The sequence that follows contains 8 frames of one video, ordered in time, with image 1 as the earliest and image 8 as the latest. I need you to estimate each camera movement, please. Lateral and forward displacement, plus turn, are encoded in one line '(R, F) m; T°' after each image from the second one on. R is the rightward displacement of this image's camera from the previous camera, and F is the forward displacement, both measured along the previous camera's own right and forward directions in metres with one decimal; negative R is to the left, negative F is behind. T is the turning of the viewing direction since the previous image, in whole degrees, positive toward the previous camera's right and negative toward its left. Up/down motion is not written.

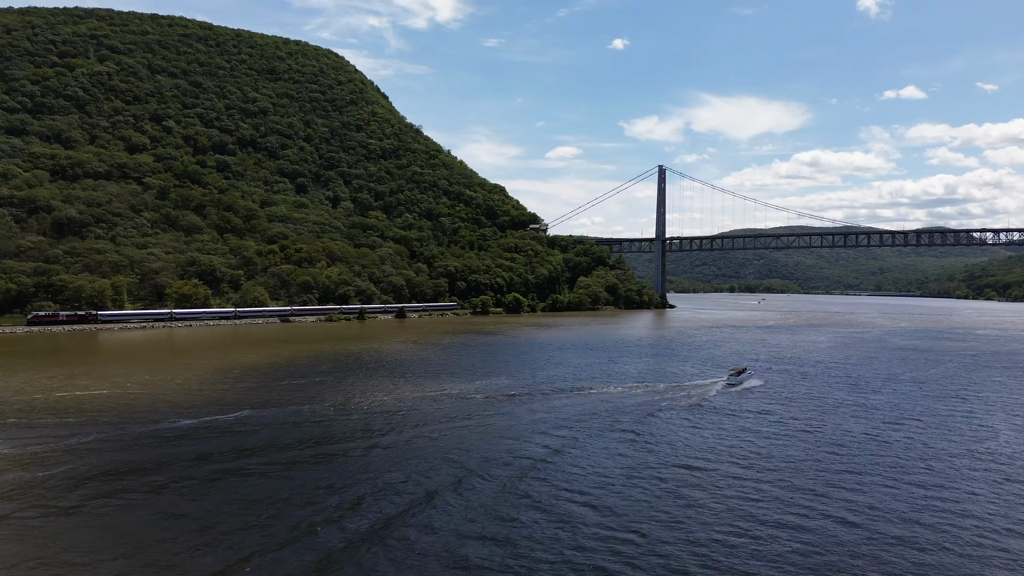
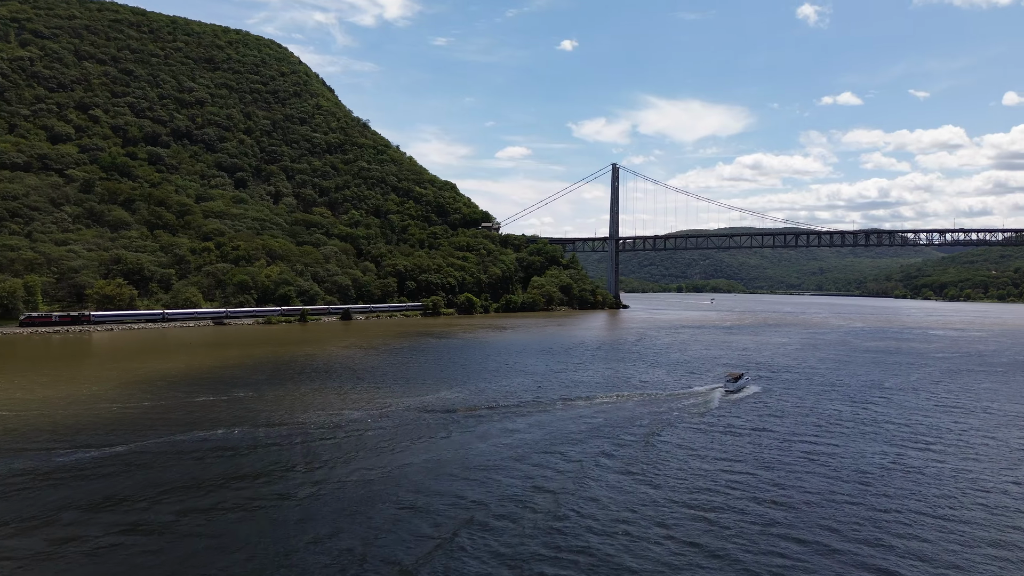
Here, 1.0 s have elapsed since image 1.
(-0.3, +2.7) m; +4°
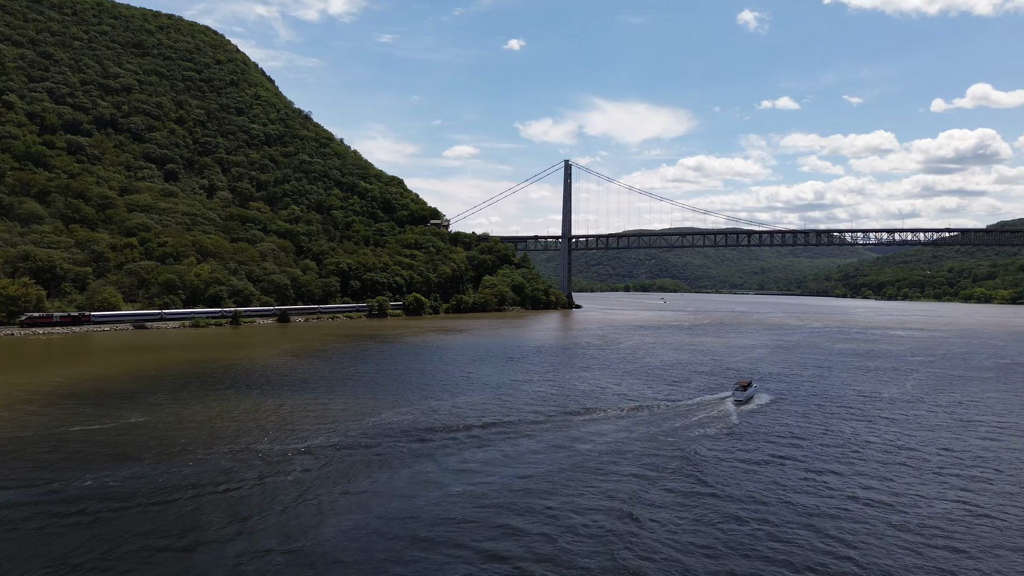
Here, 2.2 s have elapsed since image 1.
(-0.3, +3.2) m; +4°
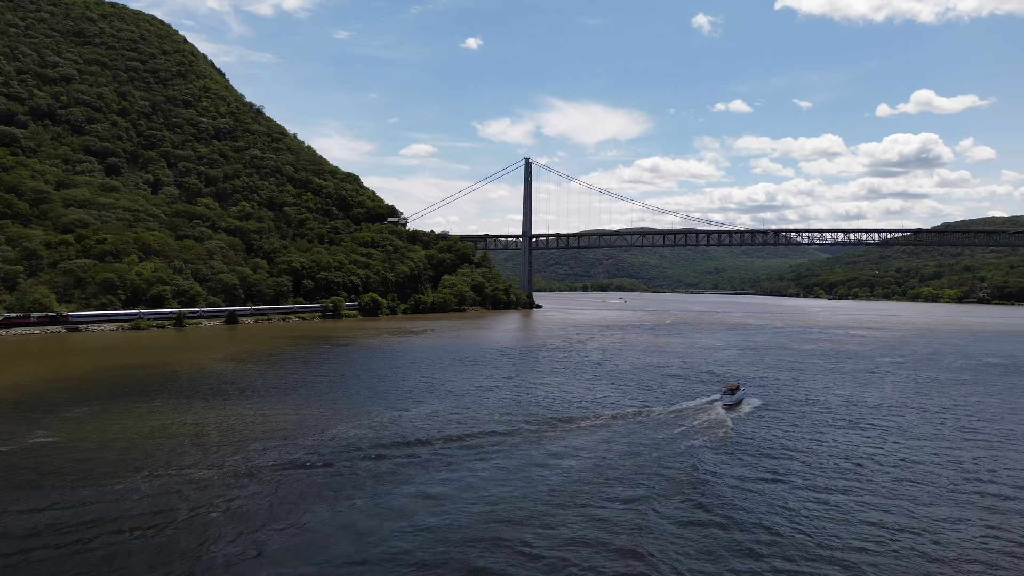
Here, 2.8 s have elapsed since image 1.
(-0.2, +1.6) m; +3°
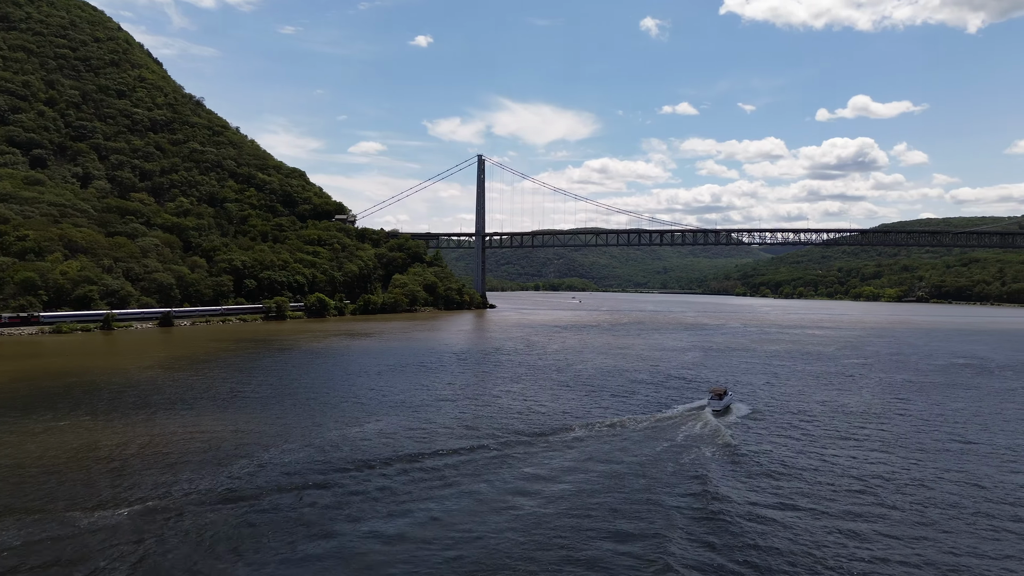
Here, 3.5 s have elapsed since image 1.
(-0.3, +1.9) m; +4°
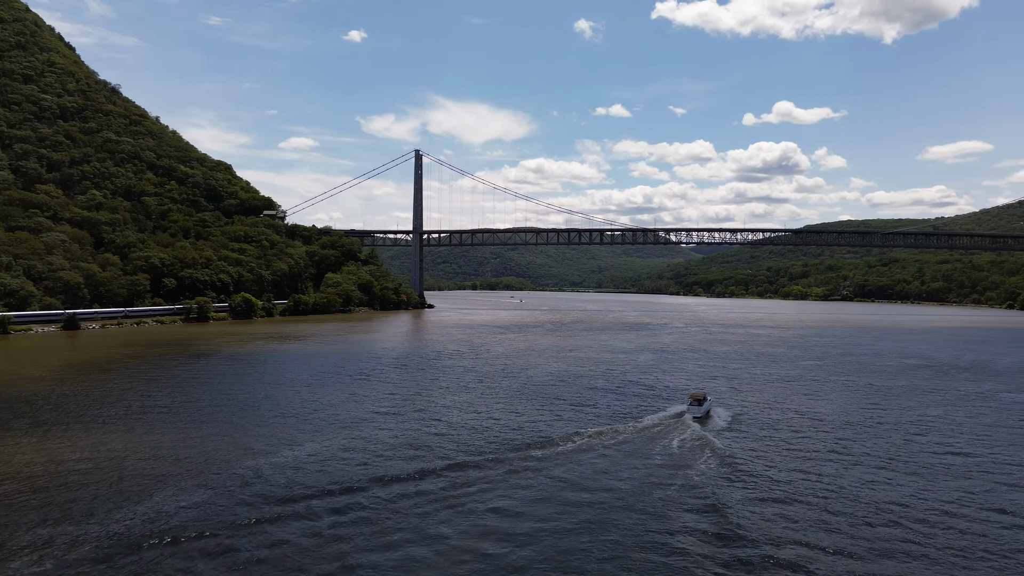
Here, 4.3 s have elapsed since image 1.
(-0.3, +2.1) m; +5°
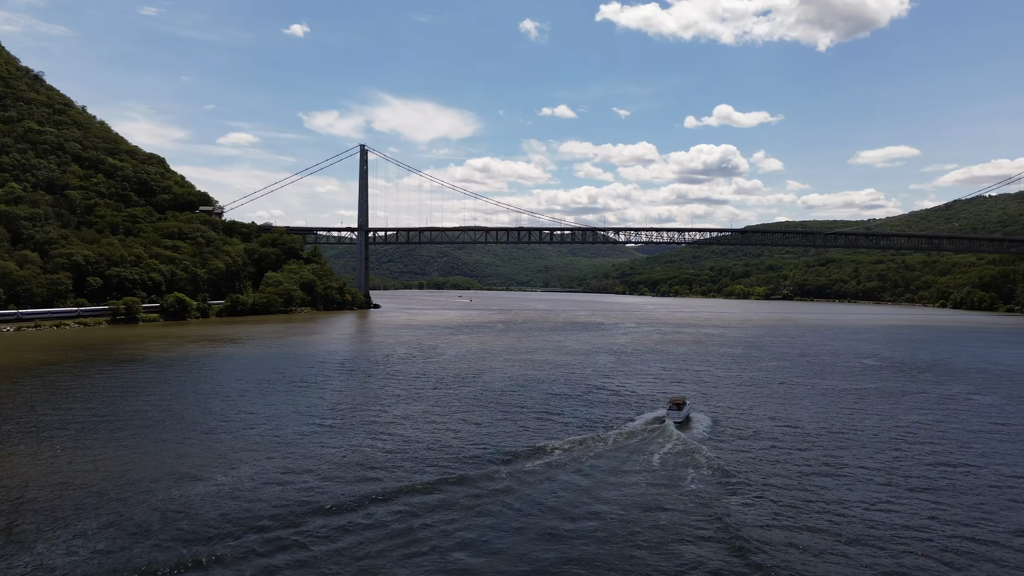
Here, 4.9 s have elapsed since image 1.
(-0.3, +1.6) m; +4°
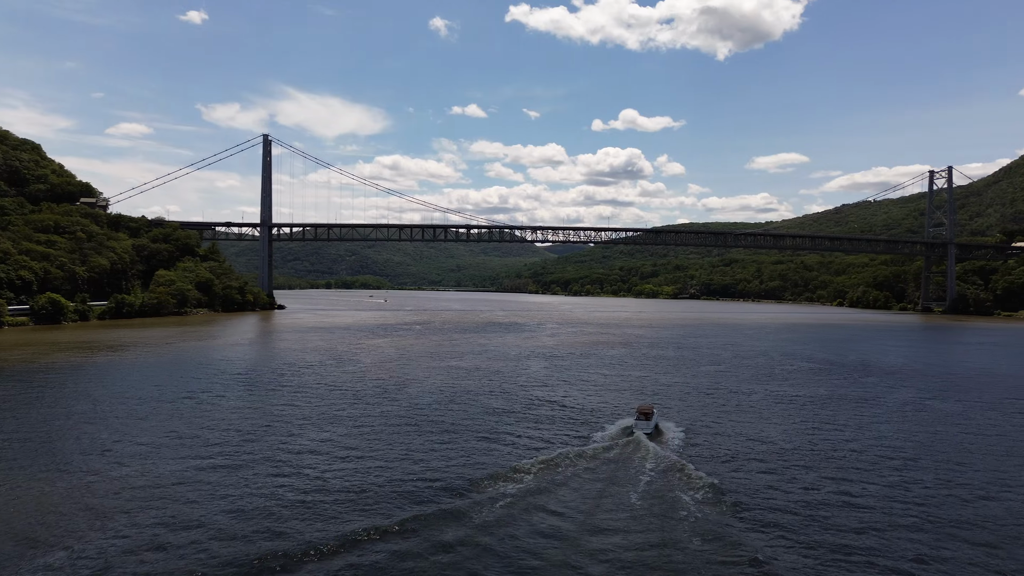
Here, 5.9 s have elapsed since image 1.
(-0.5, +2.6) m; +7°
